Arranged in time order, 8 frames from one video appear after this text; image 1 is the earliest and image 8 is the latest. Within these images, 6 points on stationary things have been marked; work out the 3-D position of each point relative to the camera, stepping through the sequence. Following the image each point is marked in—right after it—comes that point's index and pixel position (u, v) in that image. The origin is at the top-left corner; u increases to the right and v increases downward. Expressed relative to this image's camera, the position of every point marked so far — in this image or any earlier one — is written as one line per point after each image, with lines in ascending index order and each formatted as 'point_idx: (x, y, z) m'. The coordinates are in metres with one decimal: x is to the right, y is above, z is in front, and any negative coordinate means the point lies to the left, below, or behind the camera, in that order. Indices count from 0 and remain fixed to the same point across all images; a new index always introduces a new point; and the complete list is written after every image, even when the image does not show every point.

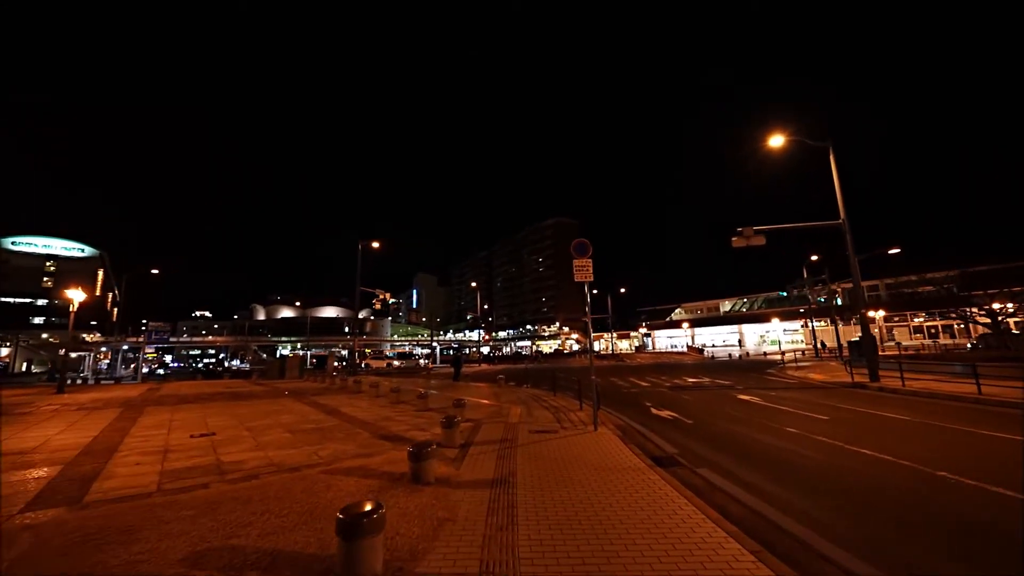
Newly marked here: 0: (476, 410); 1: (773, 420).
0: (-1.0, -3.7, +13.7) m
1: (+8.6, -4.3, +15.4) m
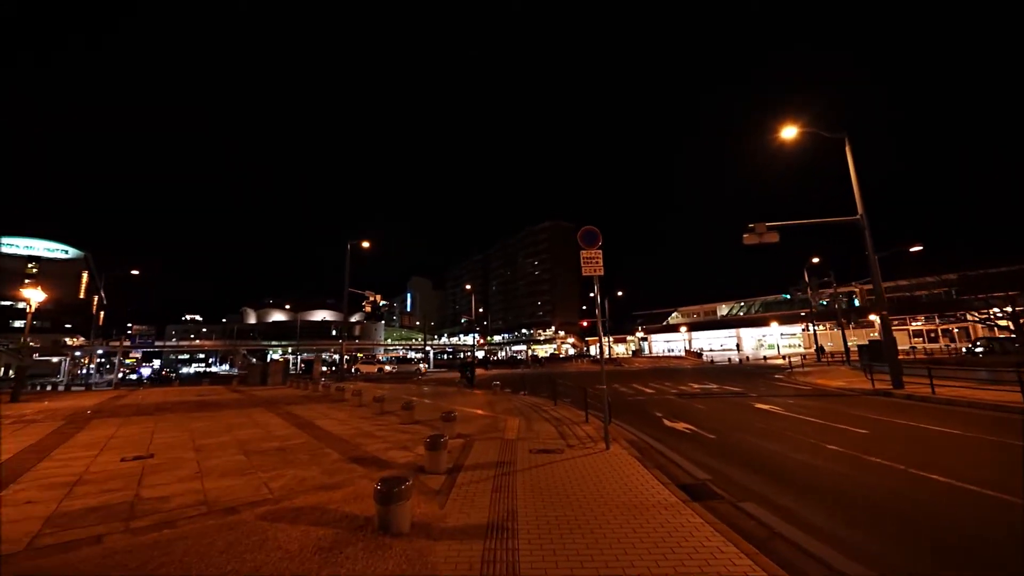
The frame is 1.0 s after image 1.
0: (-1.1, -3.6, +12.0) m
1: (+8.5, -4.2, +13.9) m
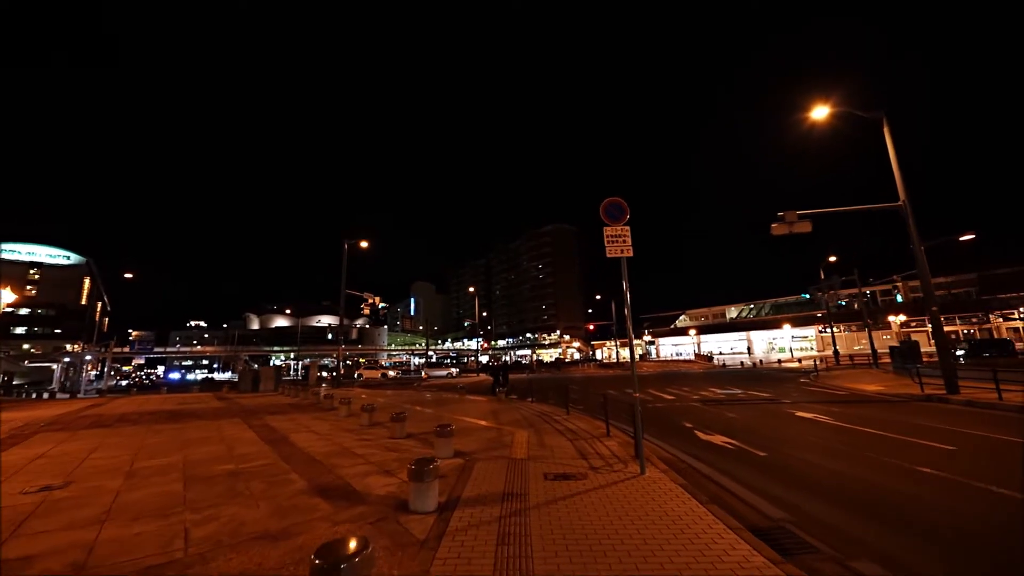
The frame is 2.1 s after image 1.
0: (-1.0, -3.4, +10.2) m
1: (+8.7, -4.0, +11.9) m
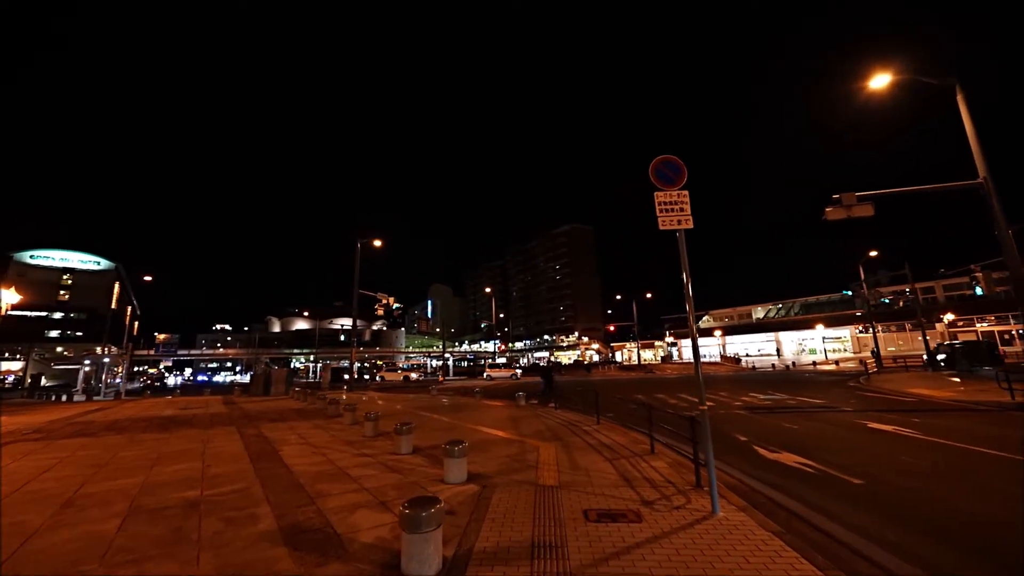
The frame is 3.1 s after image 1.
0: (-0.5, -3.2, +8.6) m
1: (+9.2, -3.7, +9.9) m
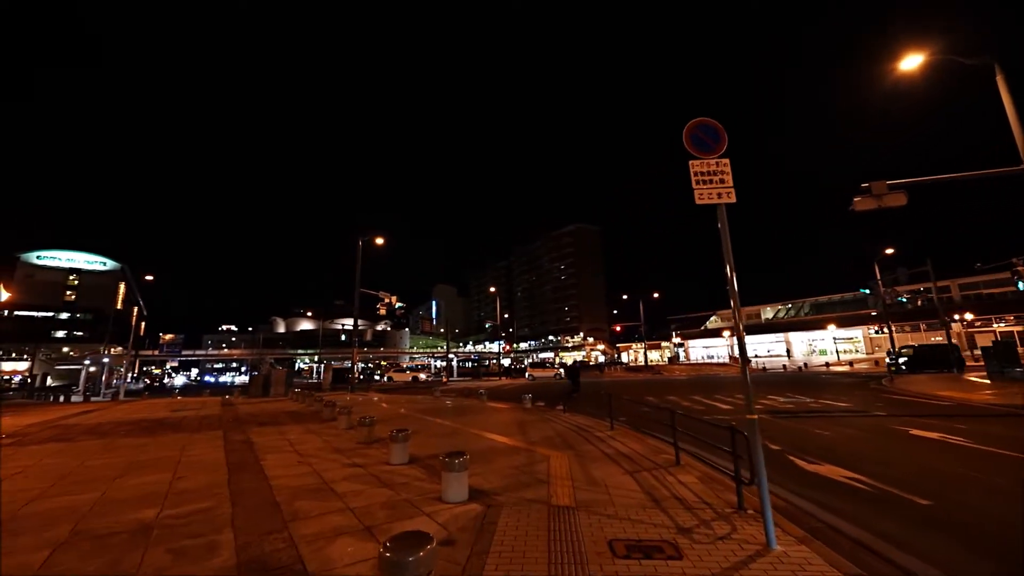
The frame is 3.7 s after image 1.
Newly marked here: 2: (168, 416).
0: (-0.4, -3.0, +7.6) m
1: (+9.4, -3.5, +8.9) m
2: (-12.7, -4.7, +16.9) m
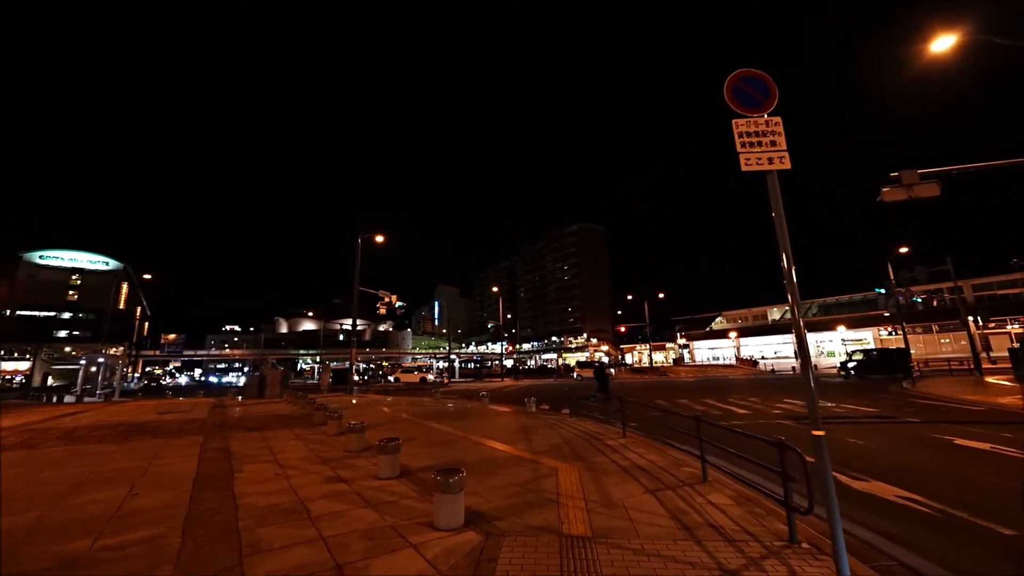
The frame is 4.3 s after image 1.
0: (-0.3, -2.9, +6.7) m
1: (+9.4, -3.4, +7.9) m
2: (-12.6, -4.6, +16.0) m
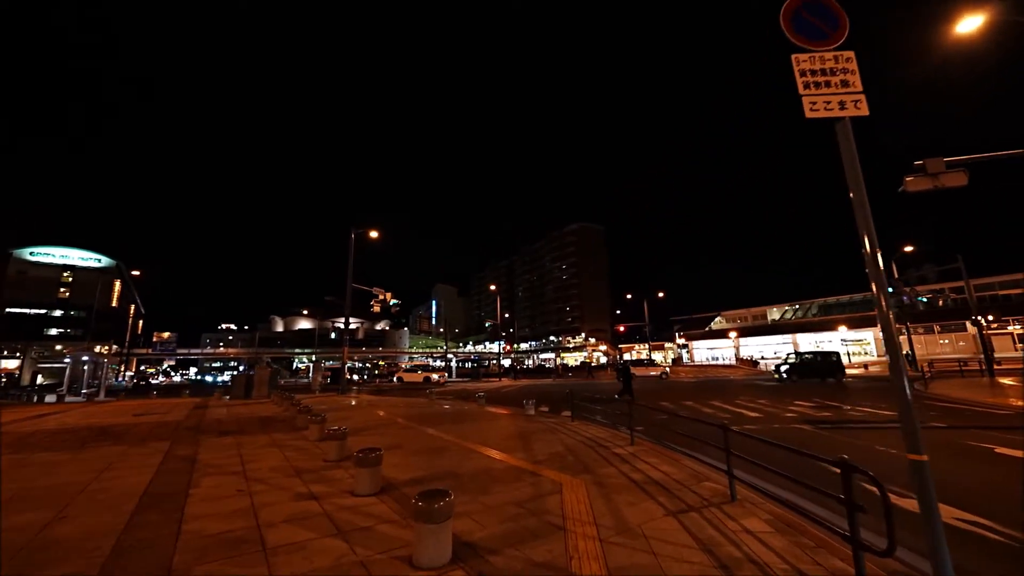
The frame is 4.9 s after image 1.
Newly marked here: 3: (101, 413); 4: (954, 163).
0: (-0.3, -2.7, +5.7) m
1: (+9.4, -3.3, +7.0) m
2: (-12.6, -4.4, +15.0) m
3: (-16.6, -5.1, +18.9) m
4: (+12.7, +3.6, +13.2) m
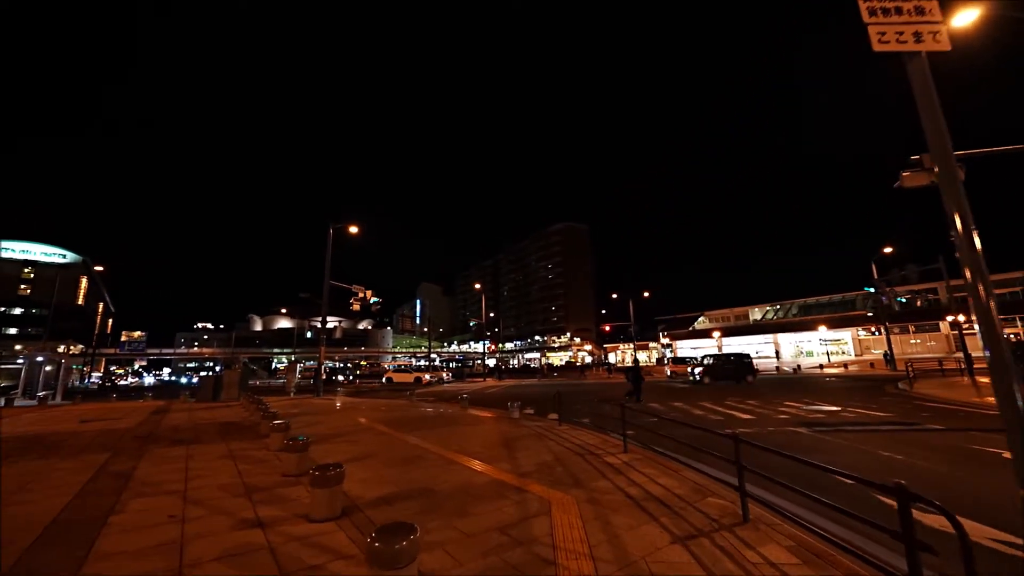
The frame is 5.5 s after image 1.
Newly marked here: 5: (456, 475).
0: (-0.5, -2.6, +4.9) m
1: (+9.2, -3.2, +6.5) m
2: (-13.2, -4.2, +13.7) m
3: (-17.3, -4.9, +17.4) m
4: (+12.3, +3.7, +12.8) m
5: (-0.9, -3.0, +7.4) m
